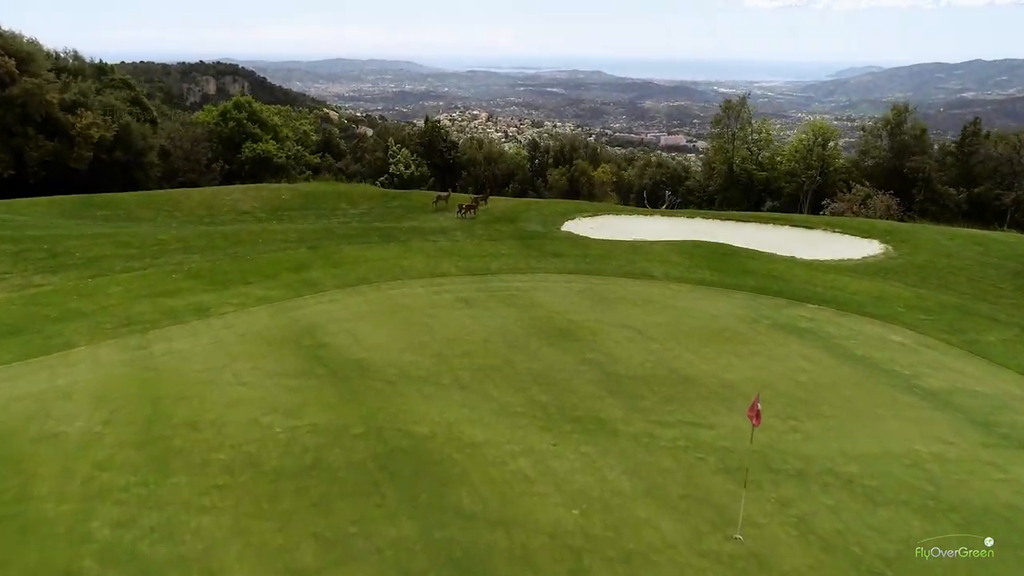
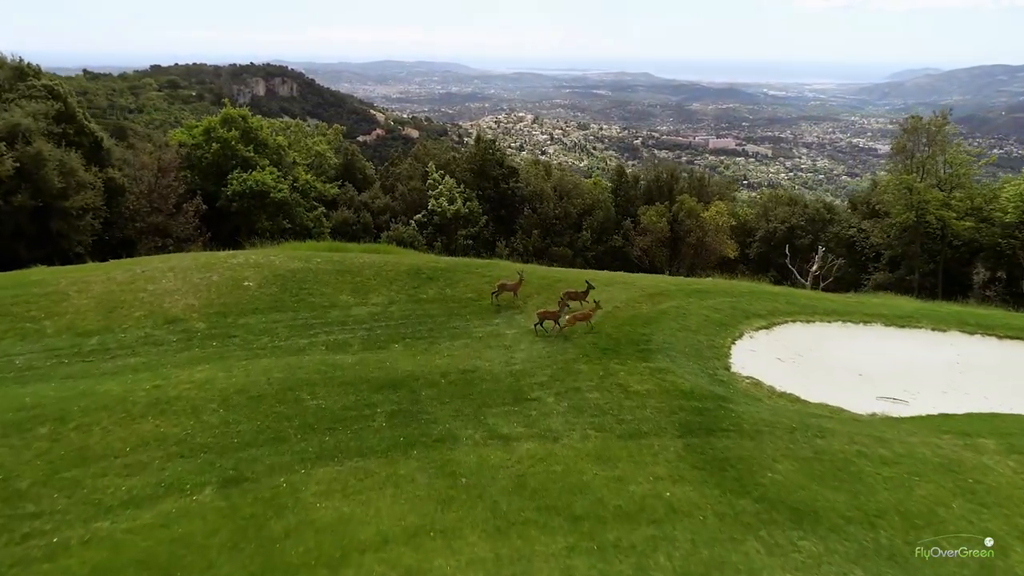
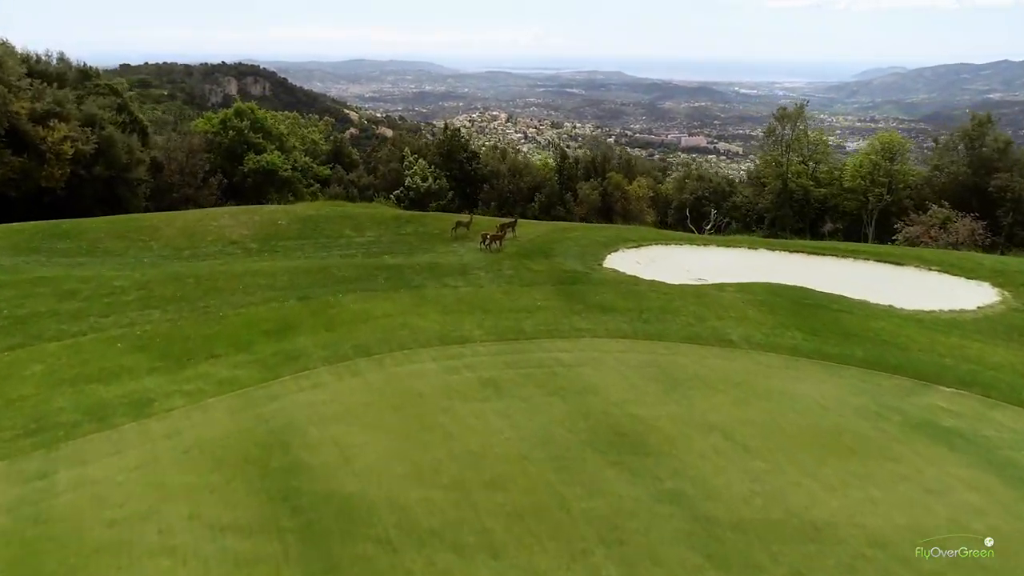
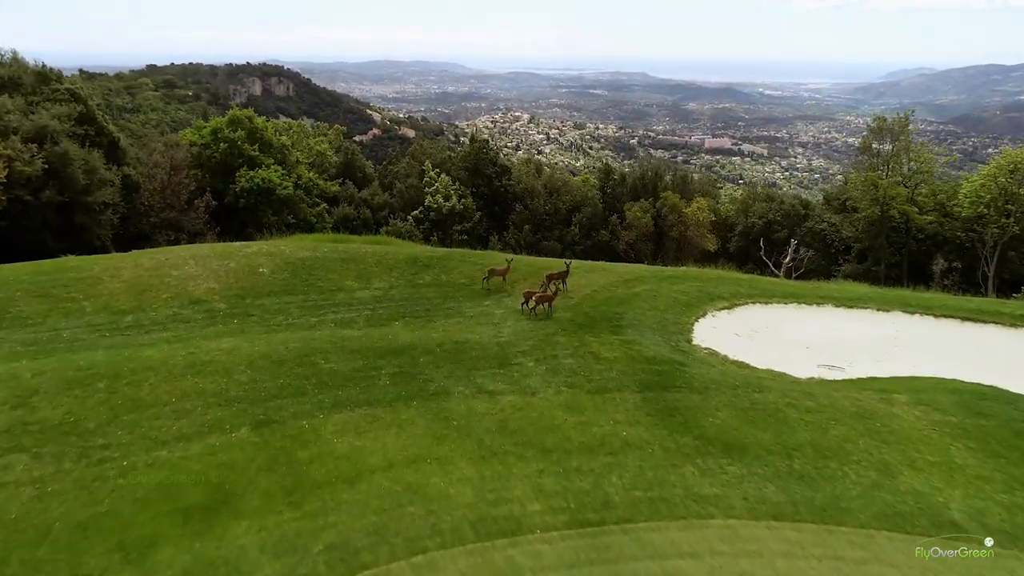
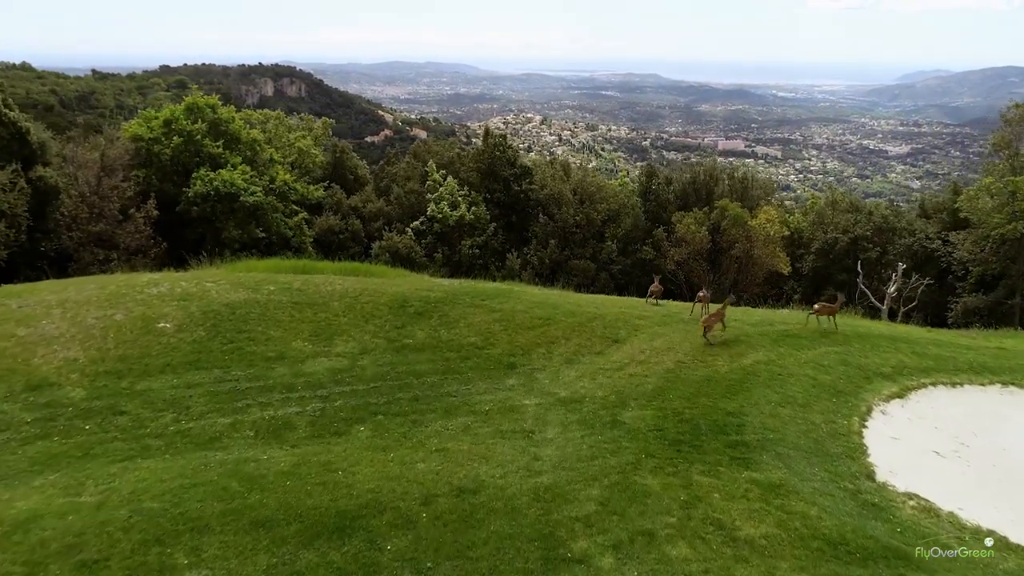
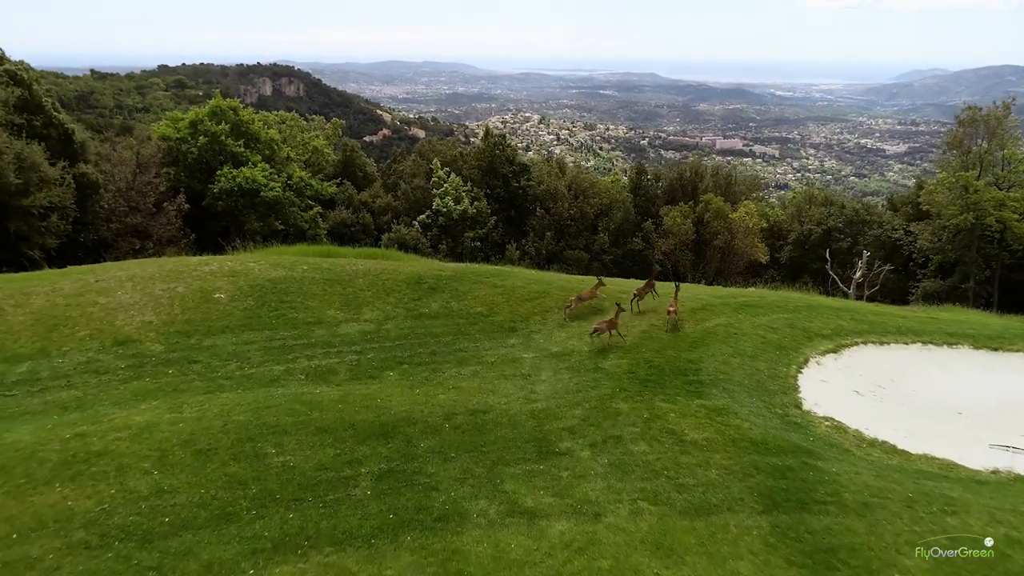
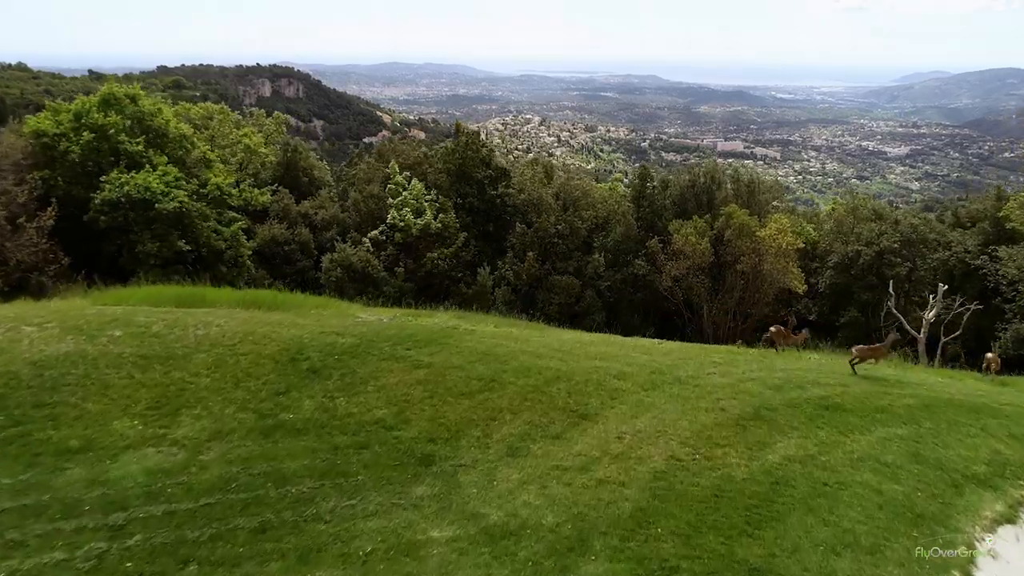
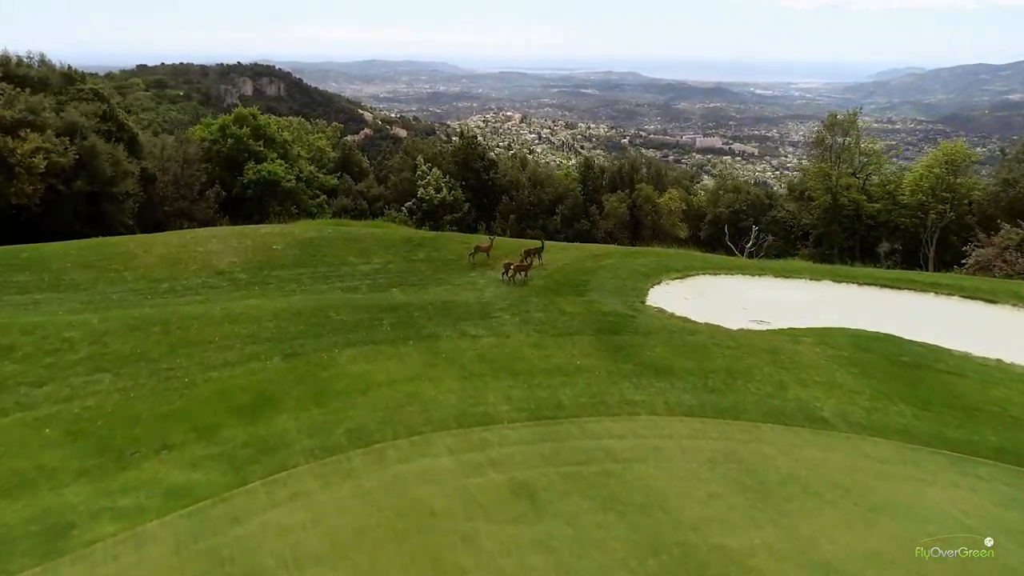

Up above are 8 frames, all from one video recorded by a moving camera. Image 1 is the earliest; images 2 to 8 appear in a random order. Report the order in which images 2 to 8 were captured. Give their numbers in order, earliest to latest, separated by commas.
3, 8, 4, 2, 6, 5, 7
